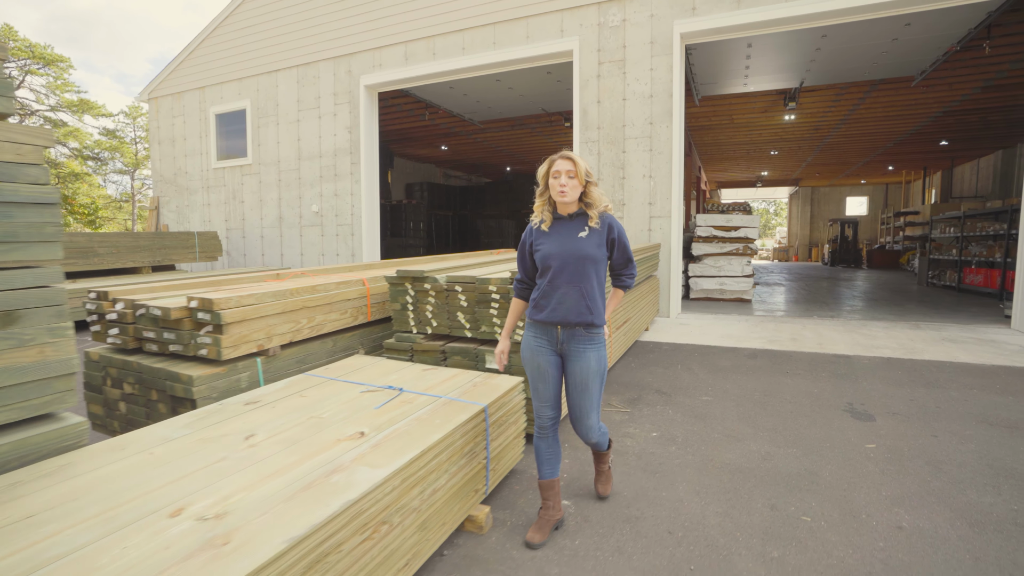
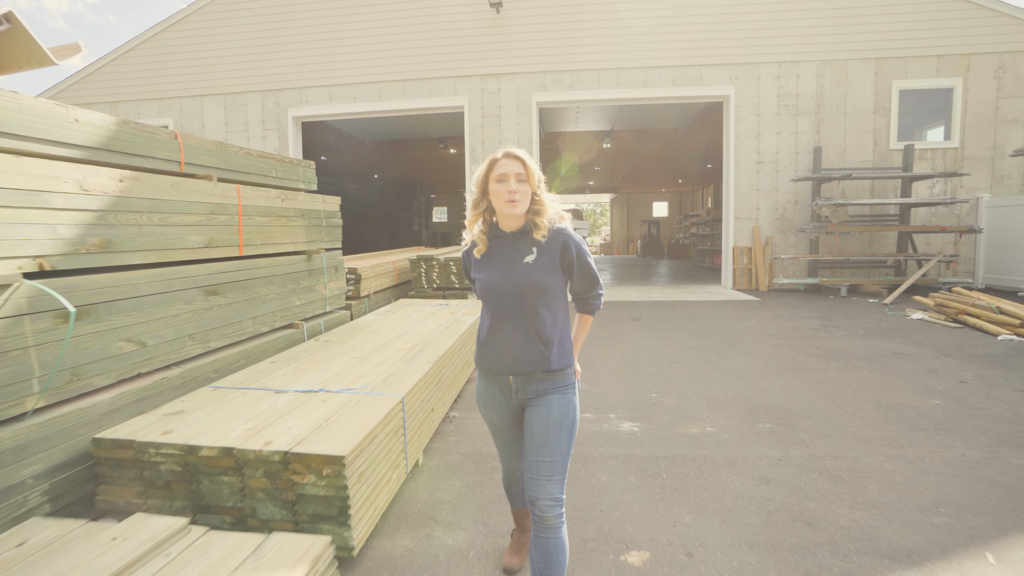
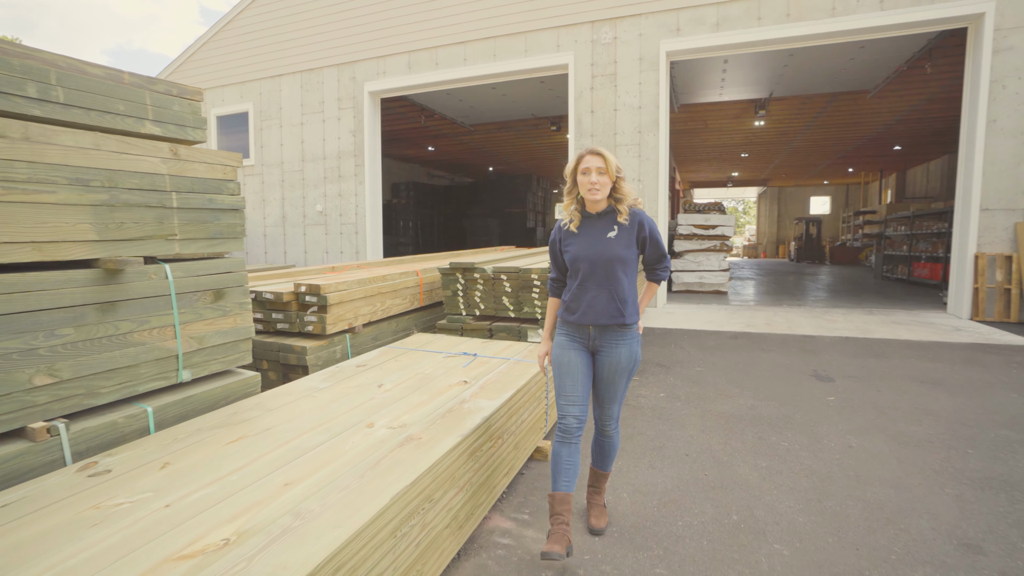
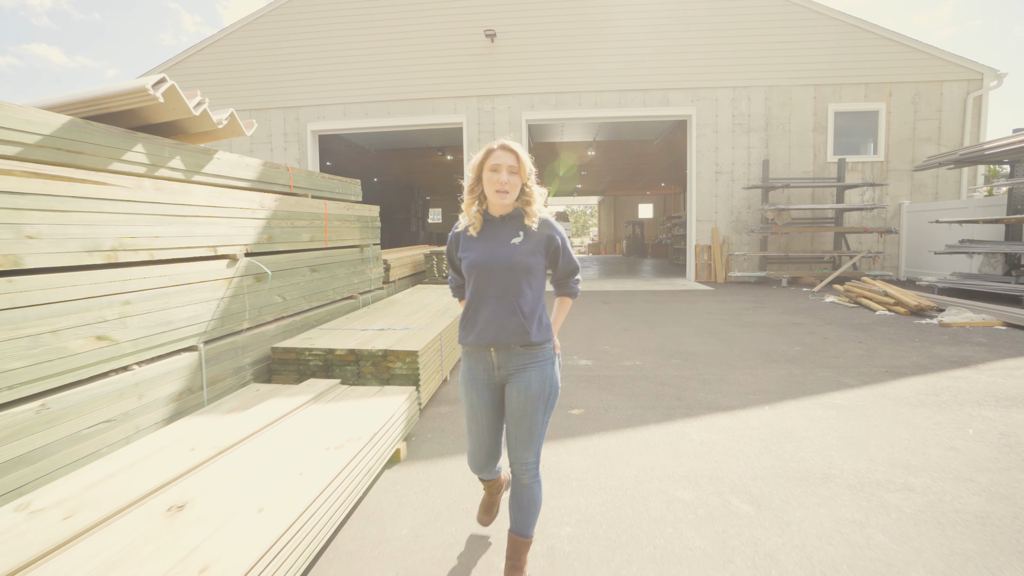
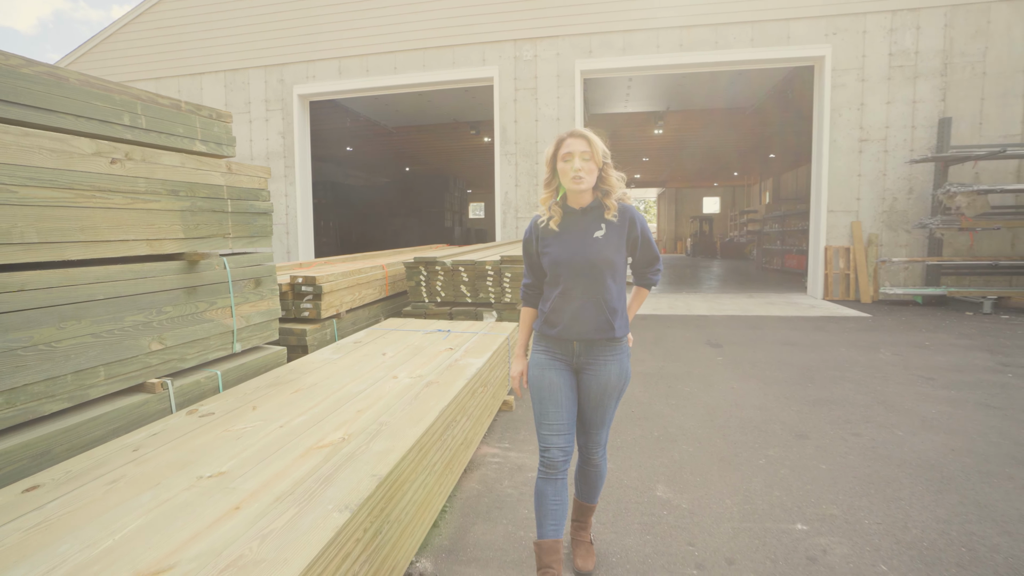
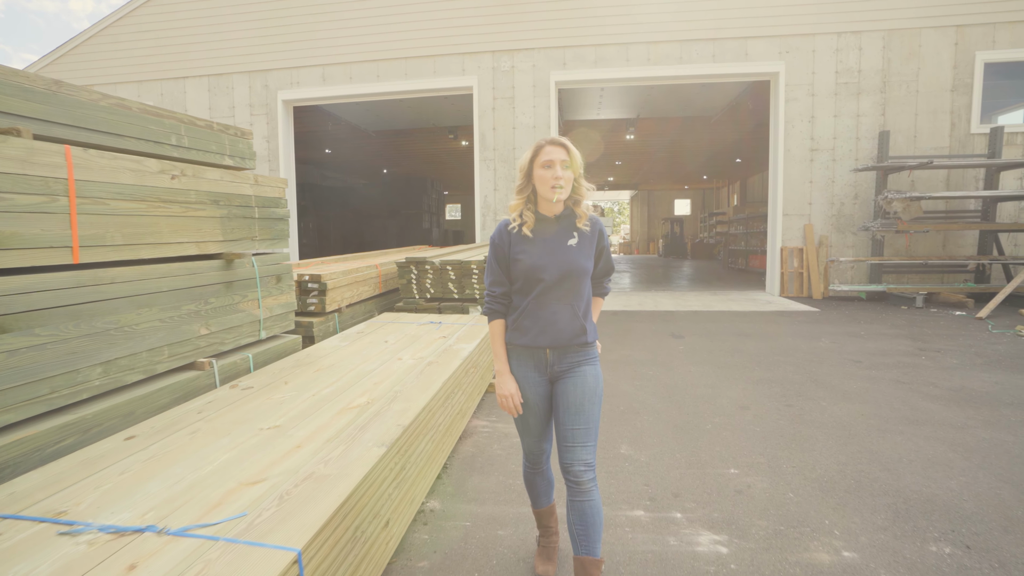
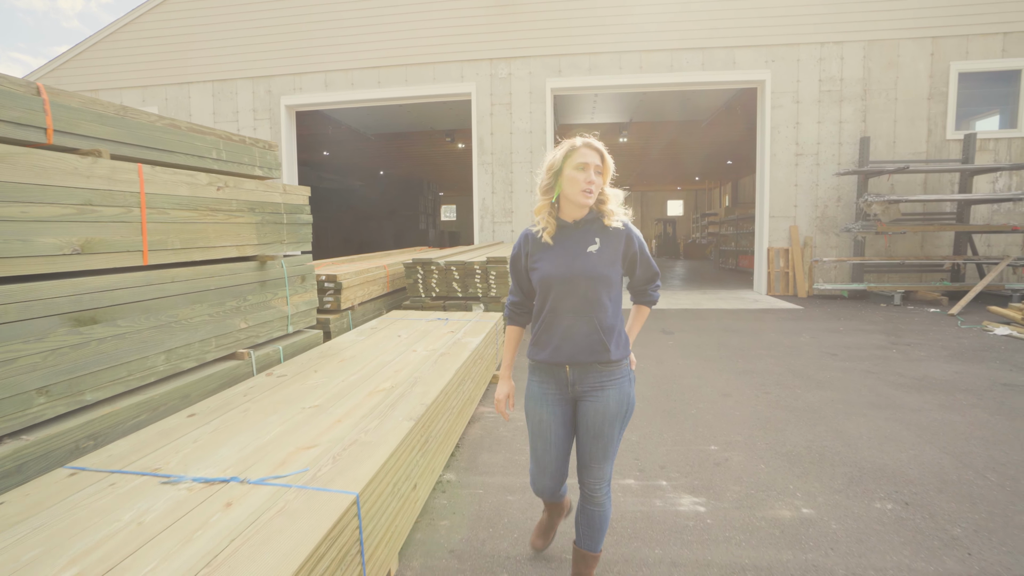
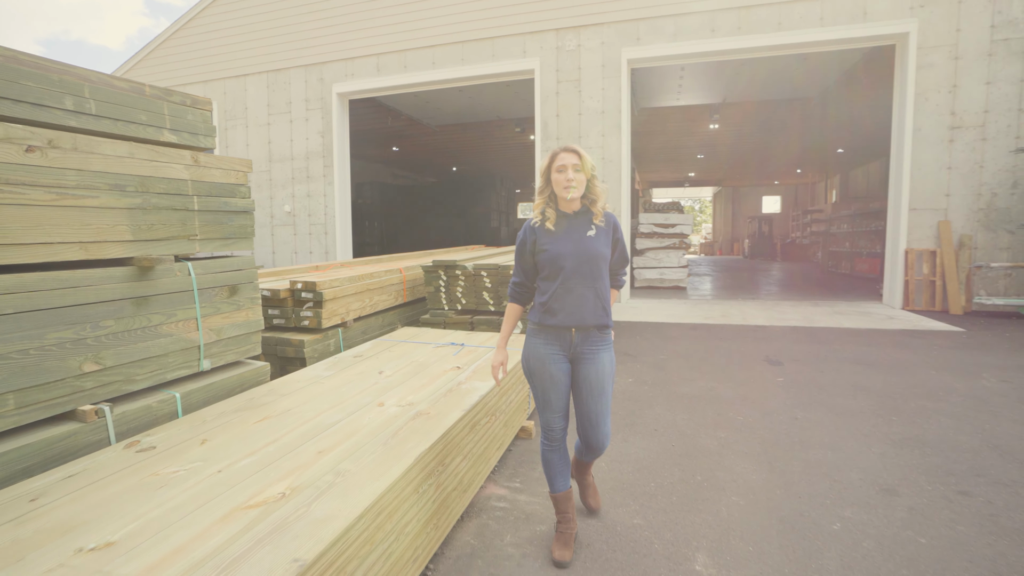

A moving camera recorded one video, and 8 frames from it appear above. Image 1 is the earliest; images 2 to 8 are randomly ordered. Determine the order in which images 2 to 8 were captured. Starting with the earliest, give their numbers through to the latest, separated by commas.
3, 8, 5, 6, 7, 2, 4
